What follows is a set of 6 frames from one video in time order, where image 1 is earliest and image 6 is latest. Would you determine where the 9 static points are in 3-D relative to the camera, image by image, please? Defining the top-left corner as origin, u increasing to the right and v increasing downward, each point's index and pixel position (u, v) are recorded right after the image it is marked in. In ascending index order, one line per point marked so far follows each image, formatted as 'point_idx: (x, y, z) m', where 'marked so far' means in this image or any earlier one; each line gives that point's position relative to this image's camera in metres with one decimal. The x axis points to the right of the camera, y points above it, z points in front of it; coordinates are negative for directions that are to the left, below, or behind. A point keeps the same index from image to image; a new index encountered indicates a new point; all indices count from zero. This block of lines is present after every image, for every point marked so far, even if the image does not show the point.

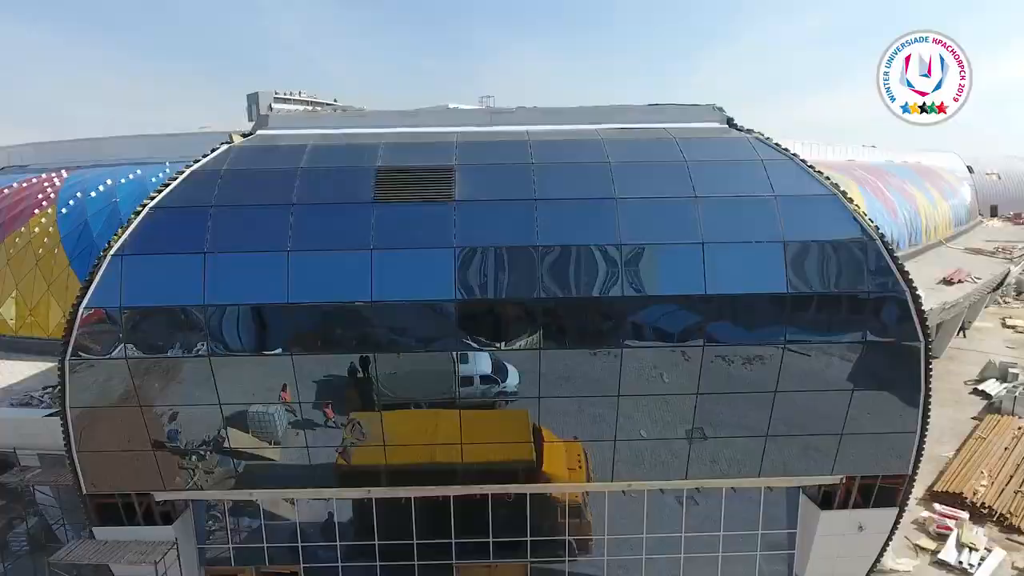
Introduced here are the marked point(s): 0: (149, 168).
0: (-12.6, +4.2, +19.1) m
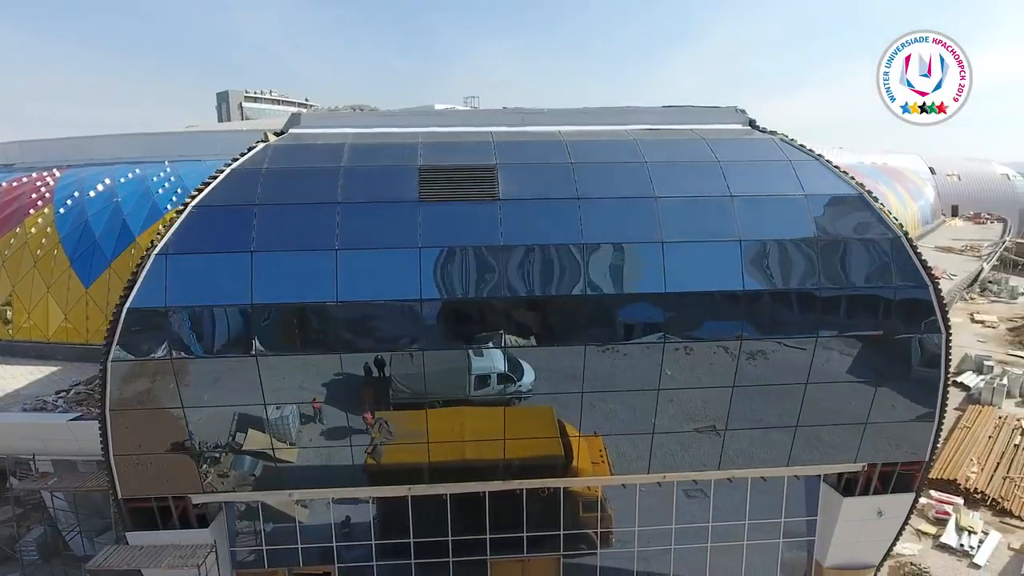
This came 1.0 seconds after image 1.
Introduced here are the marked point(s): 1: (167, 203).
0: (-12.4, +4.1, +18.7) m
1: (-10.6, +2.6, +16.8) m
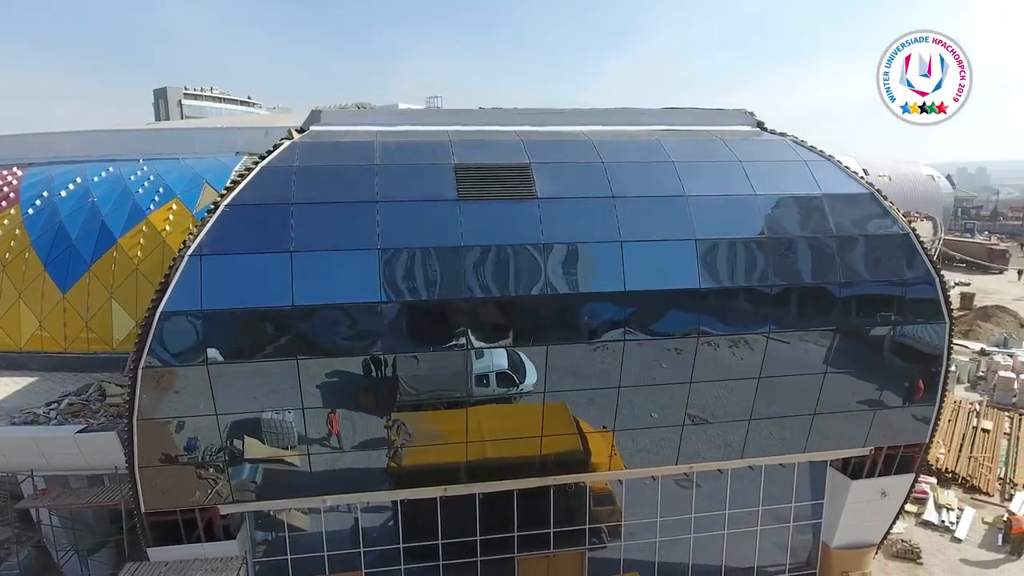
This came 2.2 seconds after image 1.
0: (-12.6, +4.0, +17.7) m
1: (-10.6, +2.5, +16.0) m
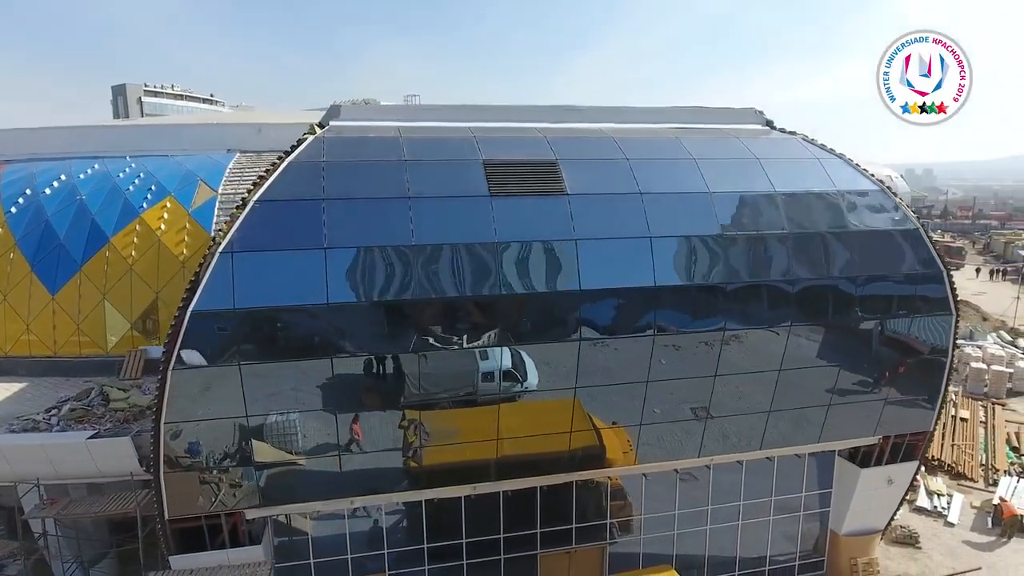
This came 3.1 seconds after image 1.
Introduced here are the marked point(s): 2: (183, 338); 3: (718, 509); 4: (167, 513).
0: (-12.5, +3.9, +17.1) m
1: (-10.5, +2.5, +15.4) m
2: (-5.1, -0.8, +8.4) m
3: (+4.5, -4.9, +12.1) m
4: (-5.7, -3.7, +9.0) m
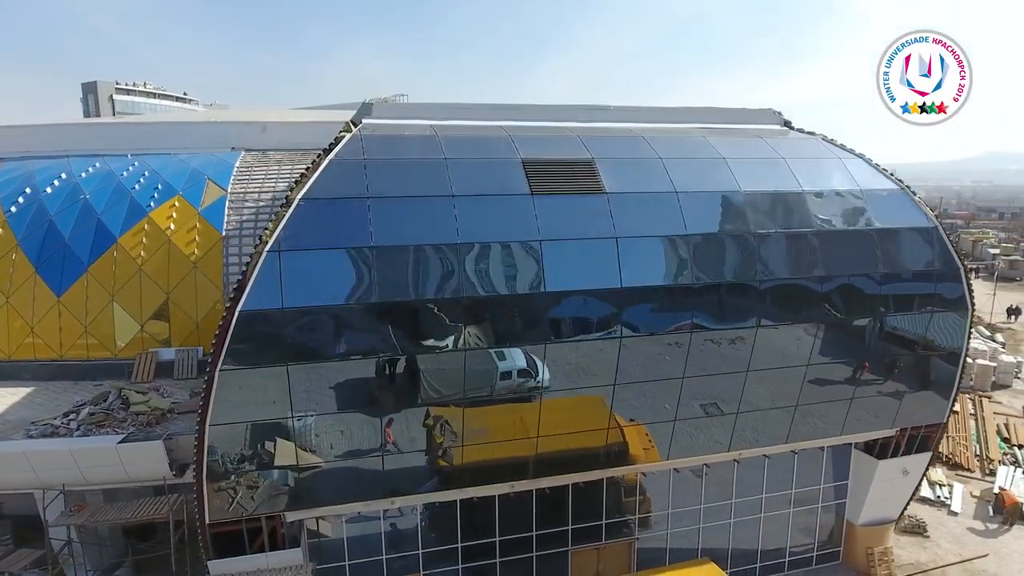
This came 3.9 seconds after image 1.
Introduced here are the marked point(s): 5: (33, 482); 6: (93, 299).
0: (-12.2, +3.9, +16.7) m
1: (-10.0, +2.5, +15.1) m
2: (-4.4, -0.8, +8.3) m
3: (+5.1, -4.8, +12.3) m
4: (-5.1, -3.7, +8.9) m
5: (-8.6, -3.5, +9.8) m
6: (-10.6, -0.3, +13.8) m
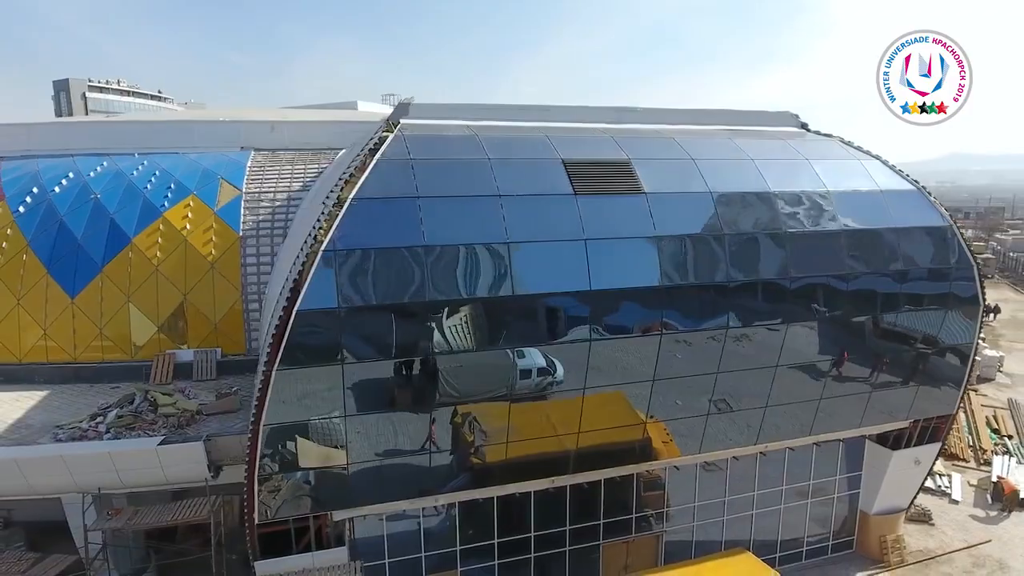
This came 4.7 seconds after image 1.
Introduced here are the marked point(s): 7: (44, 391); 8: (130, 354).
0: (-11.8, +3.8, +16.4) m
1: (-9.6, +2.4, +14.9) m
2: (-3.7, -0.8, +8.3) m
3: (+5.7, -4.8, +12.6) m
4: (-4.4, -3.7, +8.9) m
5: (-7.9, -3.5, +9.7) m
6: (-10.0, -0.3, +13.7) m
7: (-11.3, -2.5, +13.2) m
8: (-9.4, -1.6, +13.6) m
